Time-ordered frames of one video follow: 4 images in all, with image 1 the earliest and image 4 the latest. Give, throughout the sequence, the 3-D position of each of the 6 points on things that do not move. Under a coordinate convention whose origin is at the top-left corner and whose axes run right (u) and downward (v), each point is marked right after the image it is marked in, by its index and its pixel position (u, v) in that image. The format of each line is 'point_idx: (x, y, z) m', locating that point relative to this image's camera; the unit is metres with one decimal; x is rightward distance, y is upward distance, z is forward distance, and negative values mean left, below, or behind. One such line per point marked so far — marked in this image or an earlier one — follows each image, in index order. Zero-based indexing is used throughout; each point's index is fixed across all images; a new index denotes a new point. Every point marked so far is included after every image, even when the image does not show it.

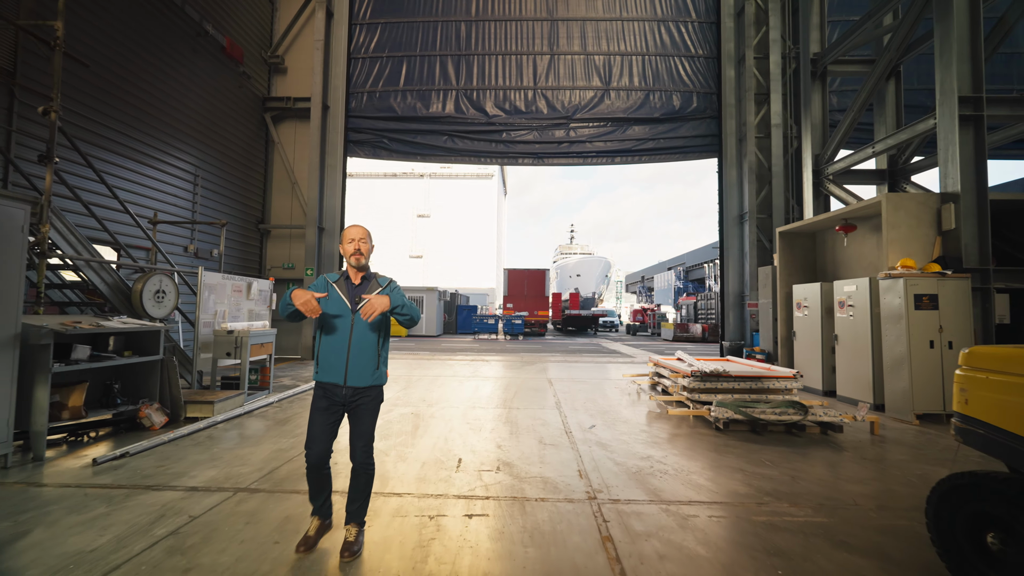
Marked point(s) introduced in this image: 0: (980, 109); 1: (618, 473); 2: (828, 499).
0: (+6.8, +2.6, +6.4) m
1: (+1.0, -1.8, +4.3) m
2: (+2.8, -1.8, +3.8) m
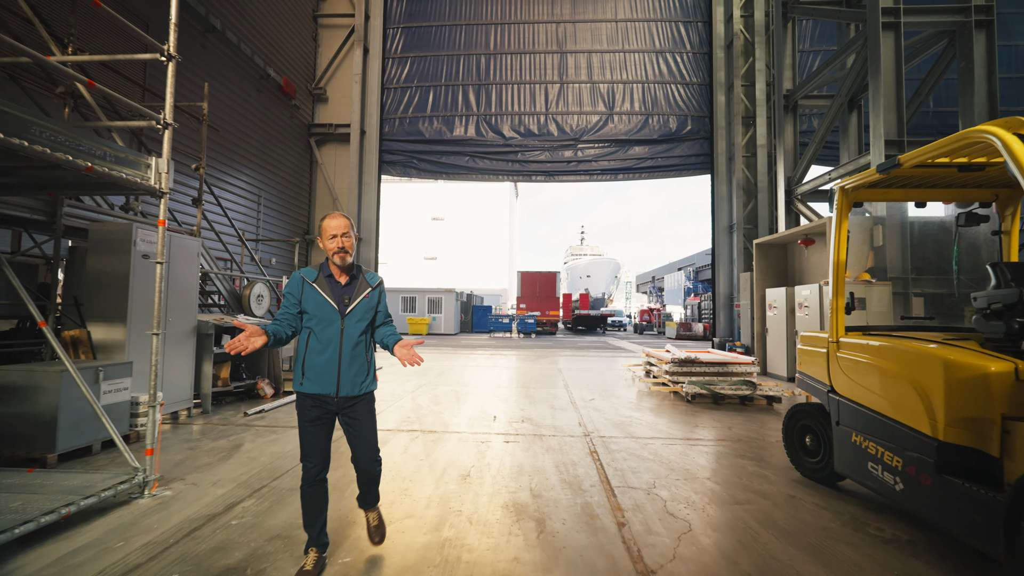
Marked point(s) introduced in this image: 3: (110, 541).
0: (+7.1, +2.5, +8.0) m
1: (+1.3, -1.9, +6.1) m
2: (+3.0, -1.9, +5.6) m
3: (-2.6, -1.6, +2.8) m
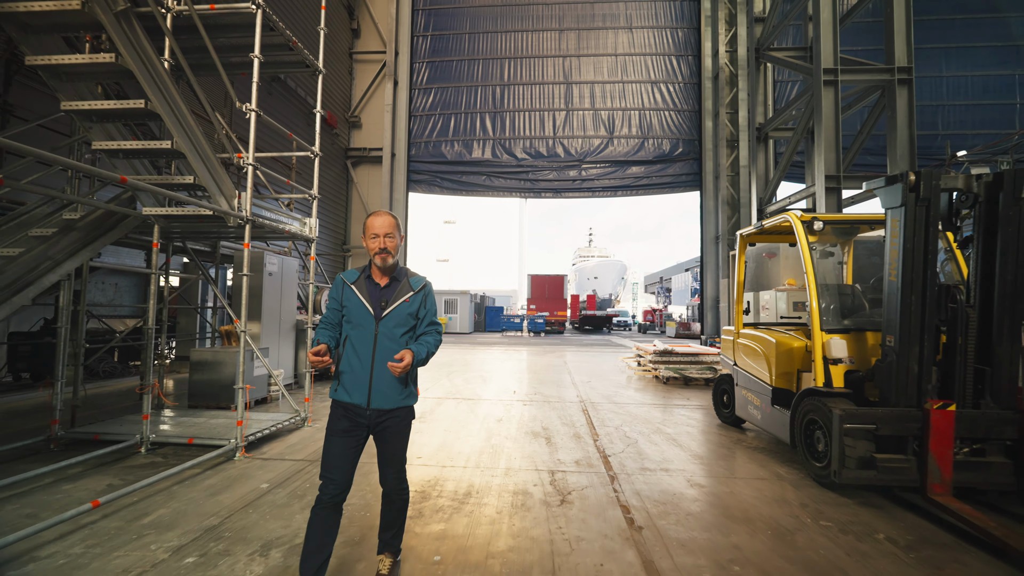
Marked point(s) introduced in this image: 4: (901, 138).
0: (+7.4, +2.4, +10.0) m
1: (+1.6, -2.0, +8.2) m
2: (+3.3, -2.1, +7.6) m
3: (-2.4, -1.8, +5.0) m
4: (+8.6, +3.3, +9.7) m
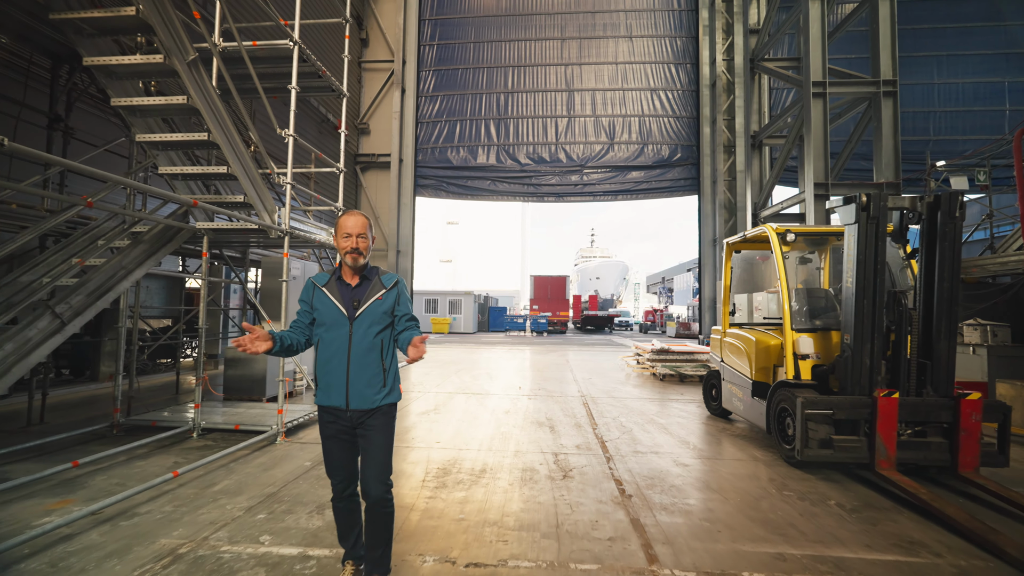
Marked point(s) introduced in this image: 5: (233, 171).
0: (+7.5, +2.3, +10.5) m
1: (+1.7, -2.1, +8.8) m
2: (+3.4, -2.1, +8.2) m
3: (-2.3, -1.8, +5.6) m
4: (+8.7, +3.3, +10.2) m
5: (-2.9, +1.2, +4.6) m
